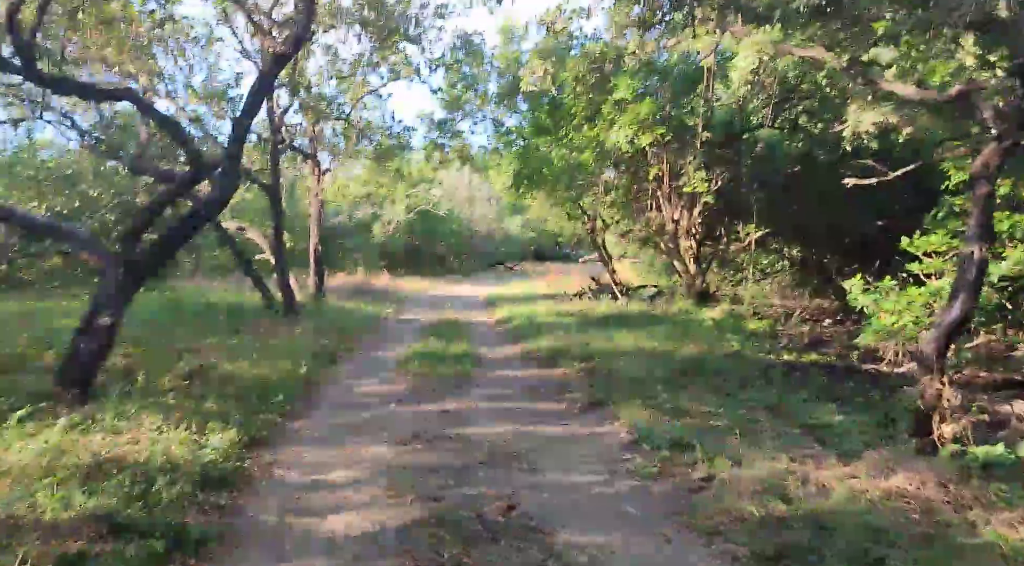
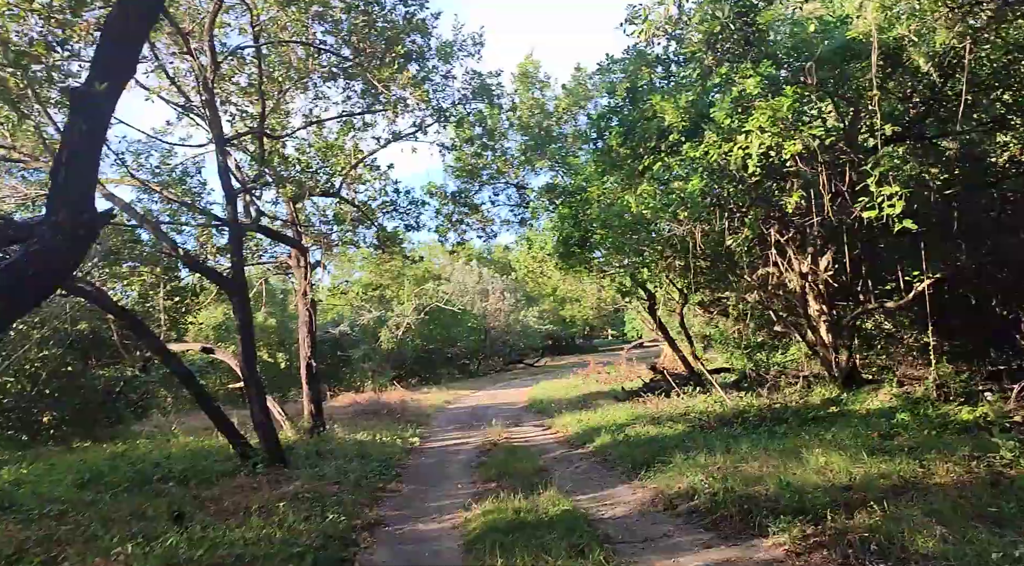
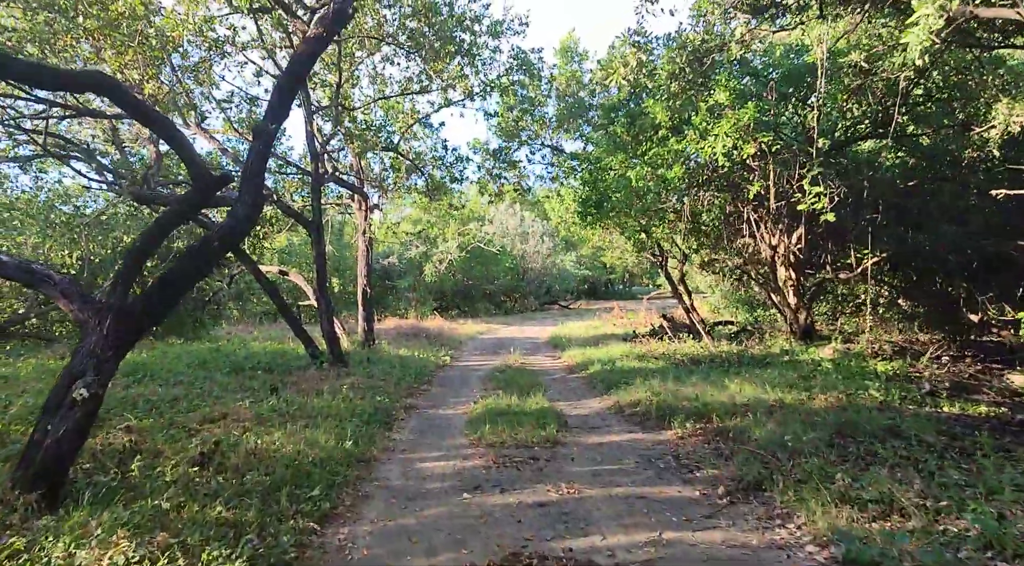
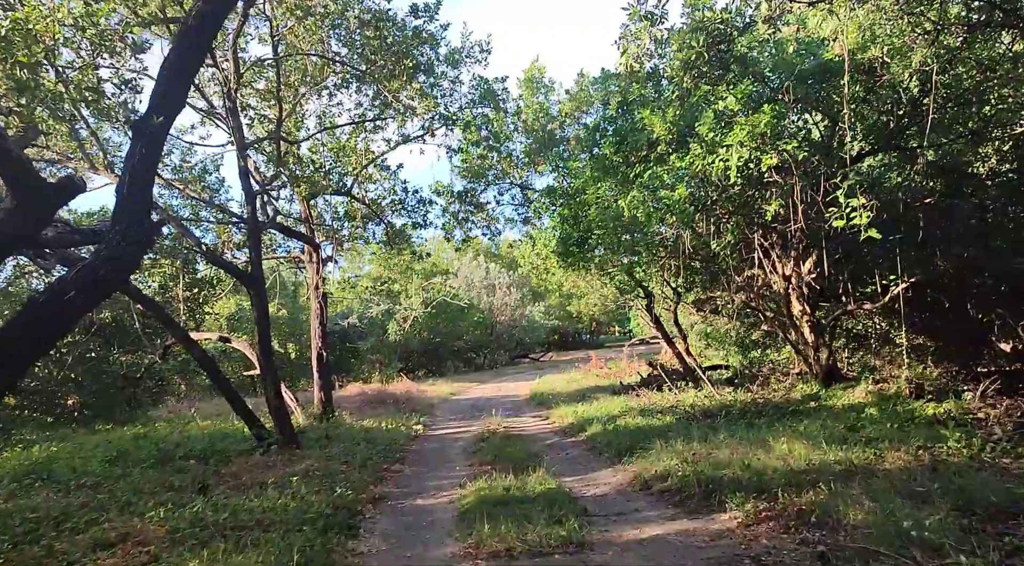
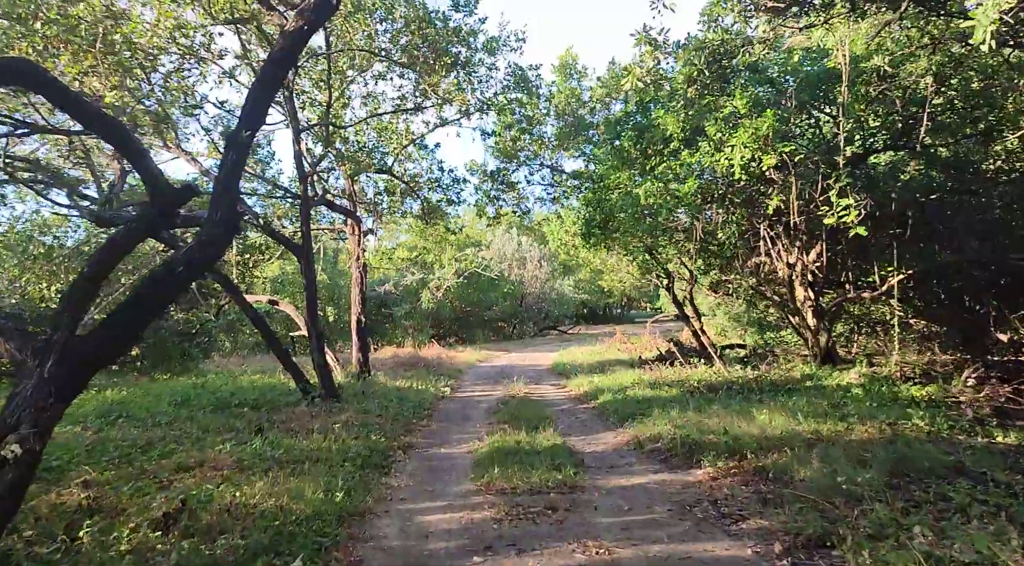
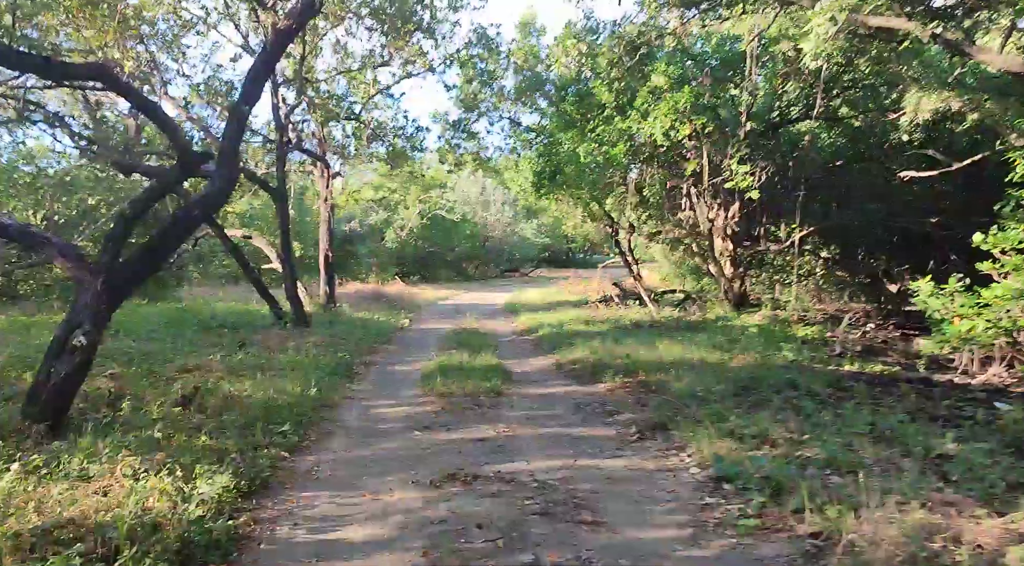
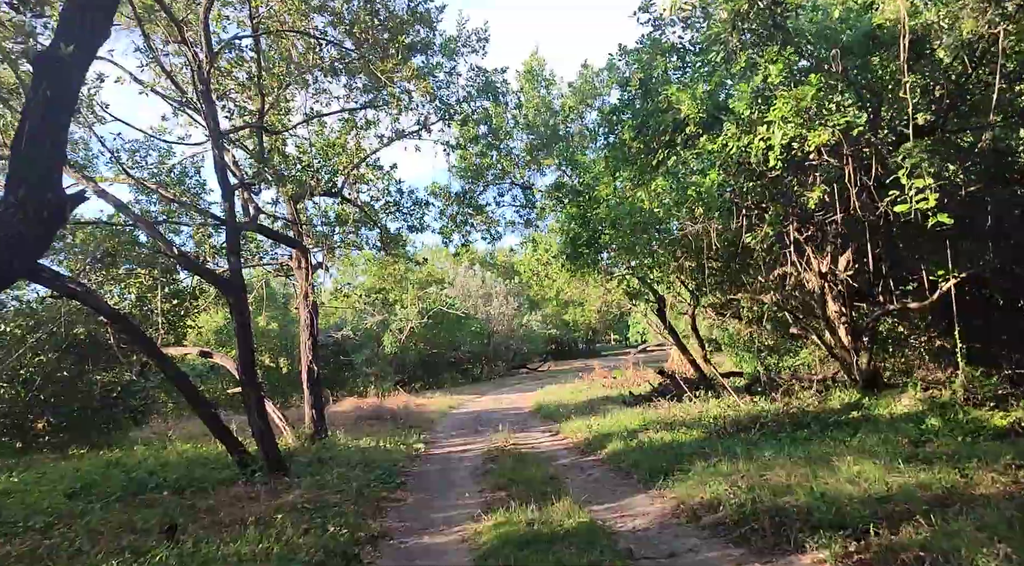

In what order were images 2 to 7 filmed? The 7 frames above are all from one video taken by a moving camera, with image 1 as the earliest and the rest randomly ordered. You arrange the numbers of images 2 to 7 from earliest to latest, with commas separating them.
6, 3, 5, 4, 2, 7
